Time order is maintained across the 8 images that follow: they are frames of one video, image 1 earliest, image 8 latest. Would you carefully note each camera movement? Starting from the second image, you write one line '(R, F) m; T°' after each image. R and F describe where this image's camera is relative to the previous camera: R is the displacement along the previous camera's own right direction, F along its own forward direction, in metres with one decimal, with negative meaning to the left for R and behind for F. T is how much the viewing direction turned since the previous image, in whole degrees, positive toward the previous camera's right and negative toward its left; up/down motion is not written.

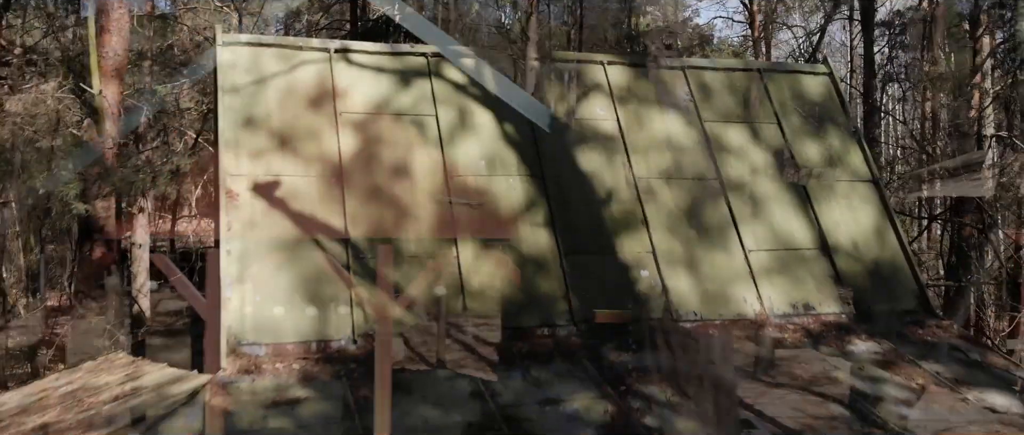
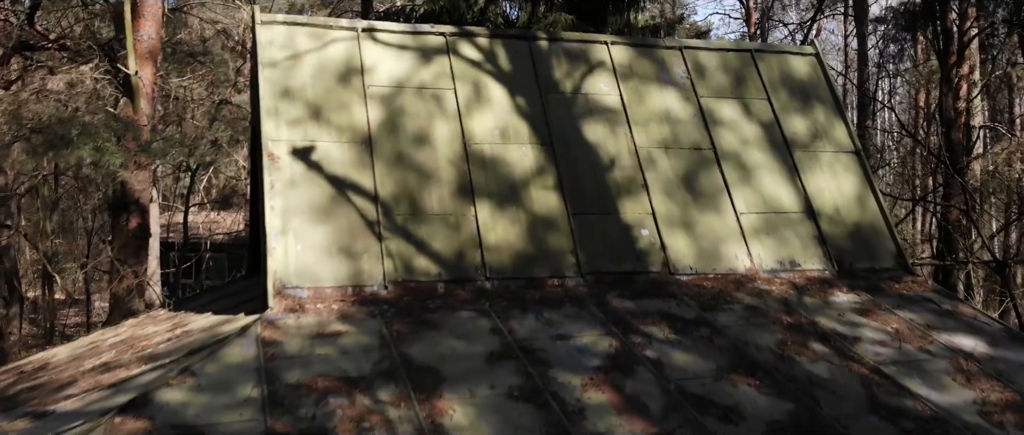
(-0.1, -0.6) m; 0°
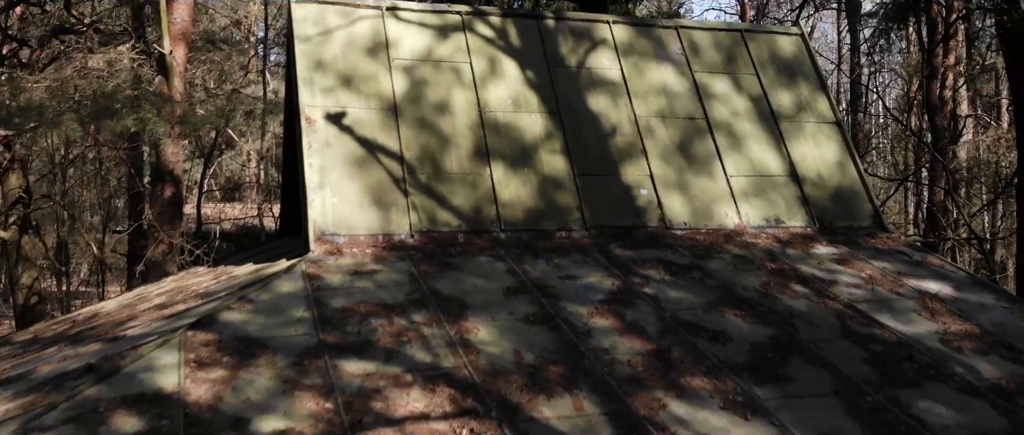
(-0.1, -0.7) m; 0°
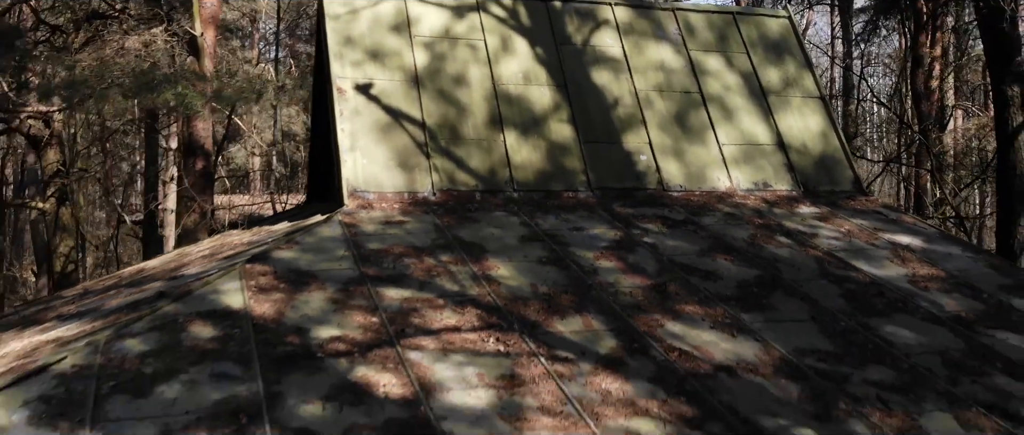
(-0.1, -0.7) m; 0°
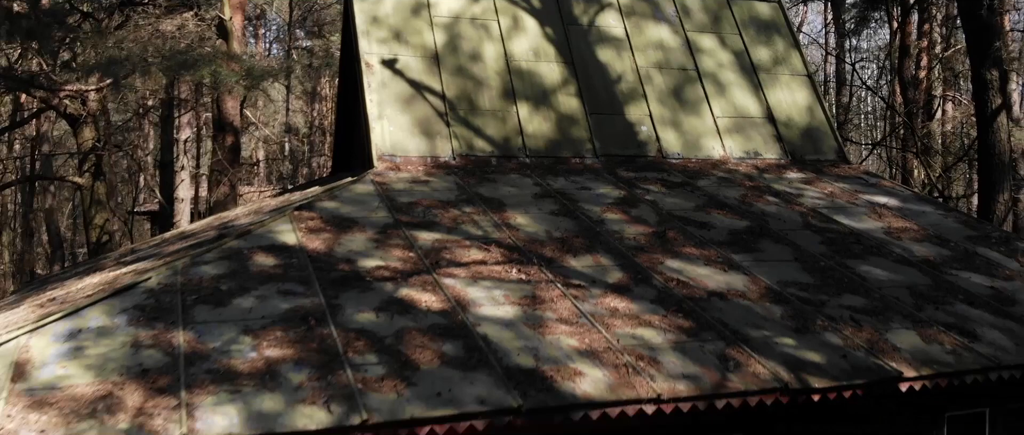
(-0.1, -0.7) m; 0°
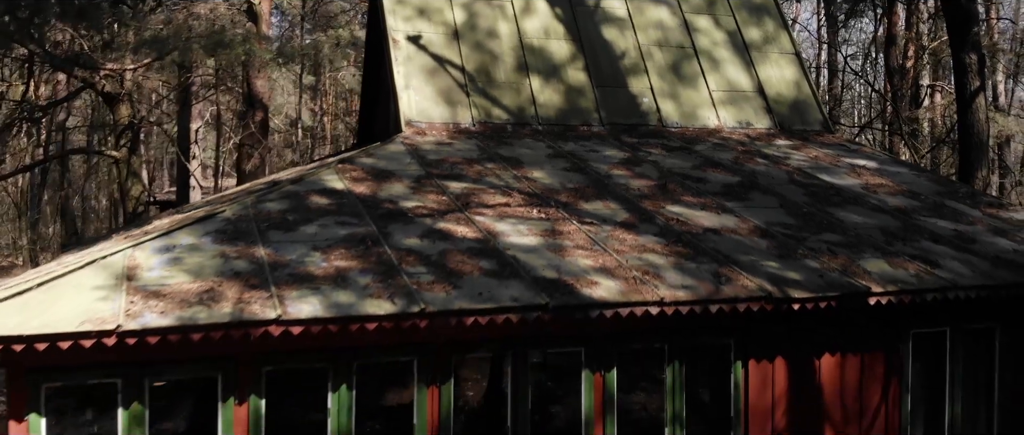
(-0.1, -0.8) m; 0°
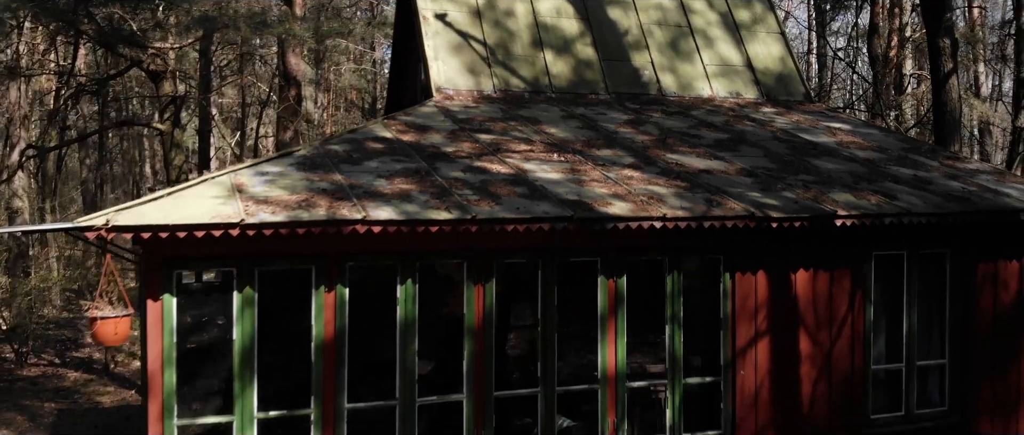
(-0.1, -1.1) m; 0°
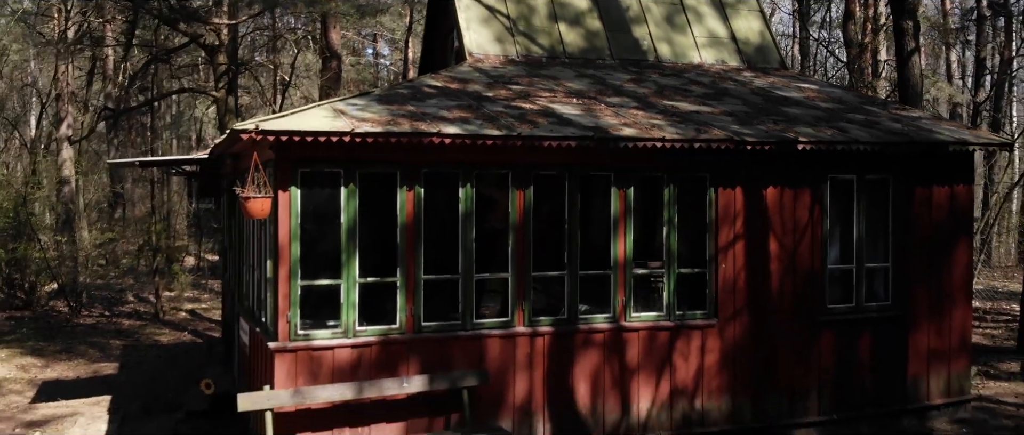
(-0.2, -1.8) m; 0°
